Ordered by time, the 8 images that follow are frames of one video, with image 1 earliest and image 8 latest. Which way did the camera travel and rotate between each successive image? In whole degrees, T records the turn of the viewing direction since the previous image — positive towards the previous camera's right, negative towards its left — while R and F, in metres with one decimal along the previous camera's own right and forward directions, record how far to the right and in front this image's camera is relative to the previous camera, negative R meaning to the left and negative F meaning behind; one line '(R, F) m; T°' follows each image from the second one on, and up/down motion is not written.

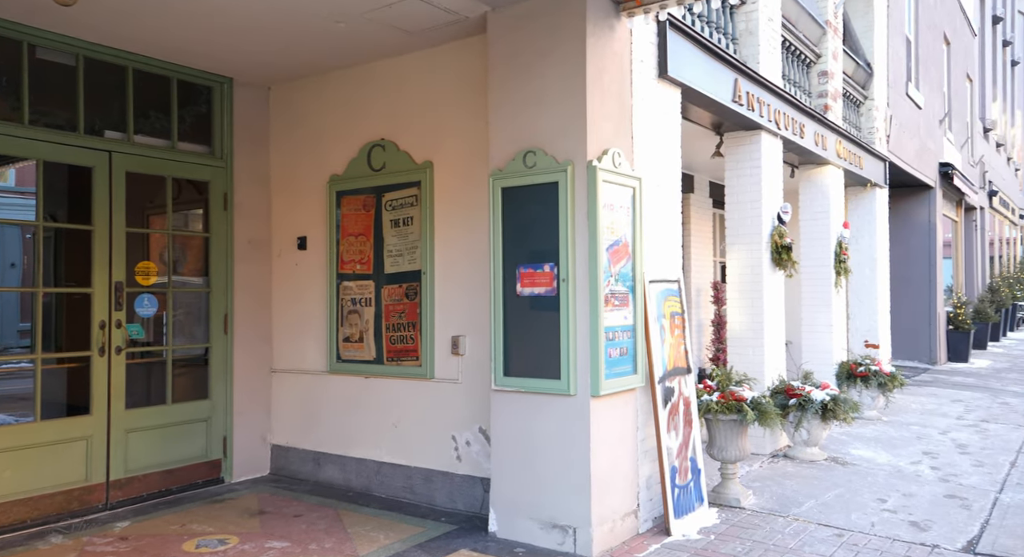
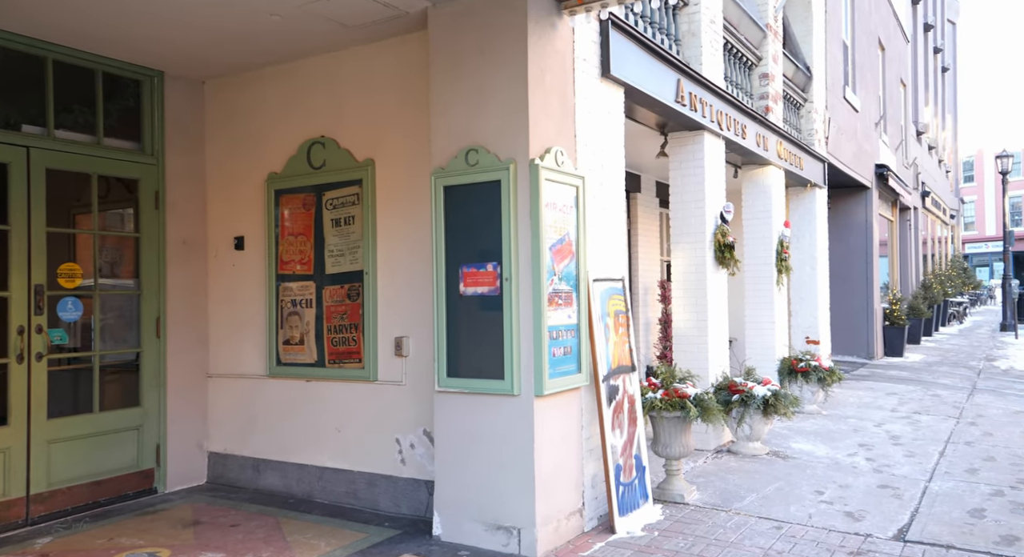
(+0.1, +0.1) m; +4°
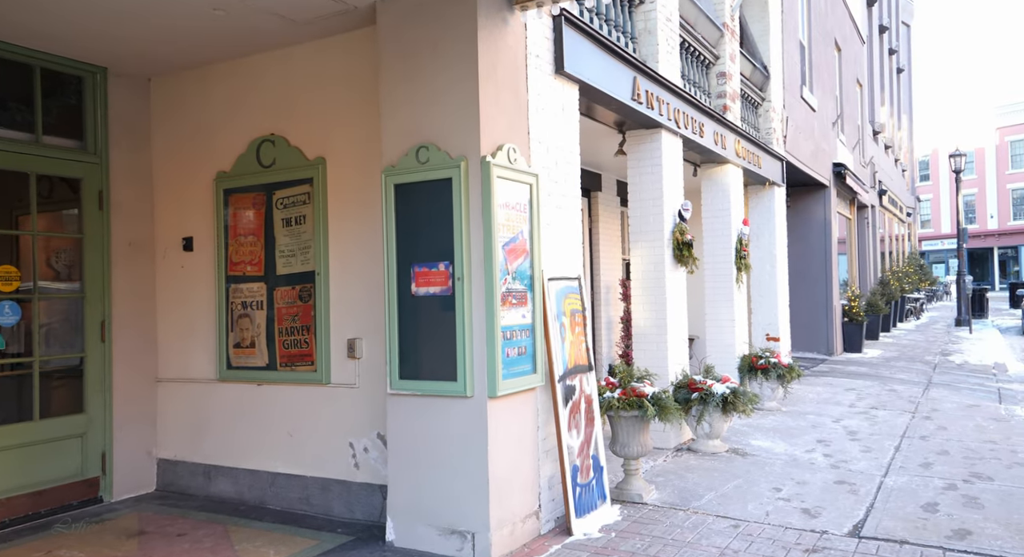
(+0.1, +0.1) m; +2°
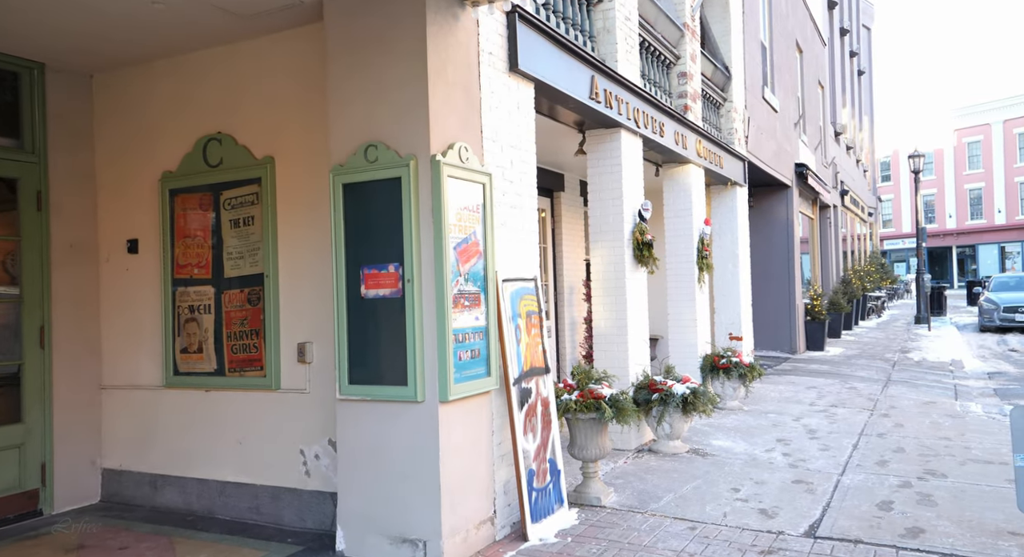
(+0.1, +0.1) m; +2°
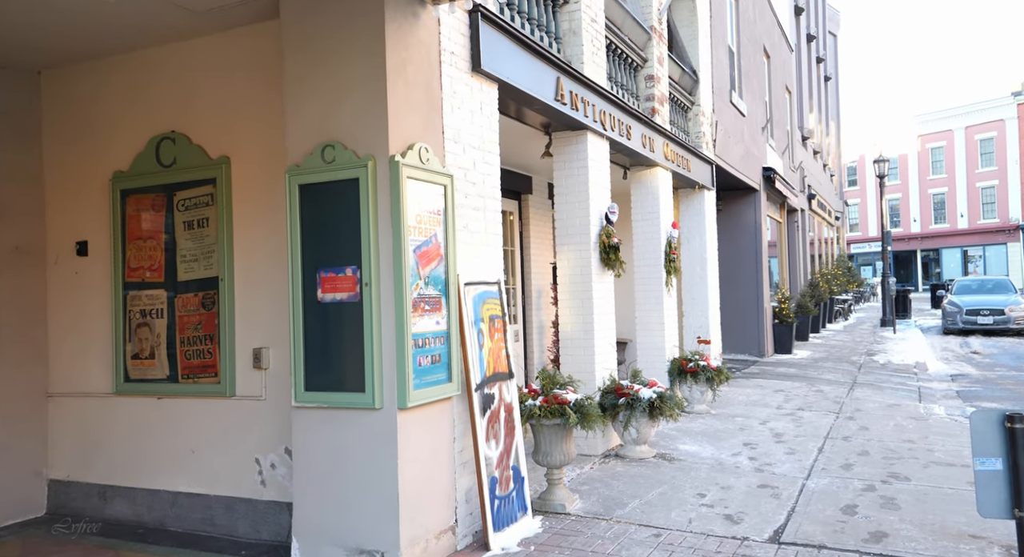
(+0.1, +0.1) m; +2°
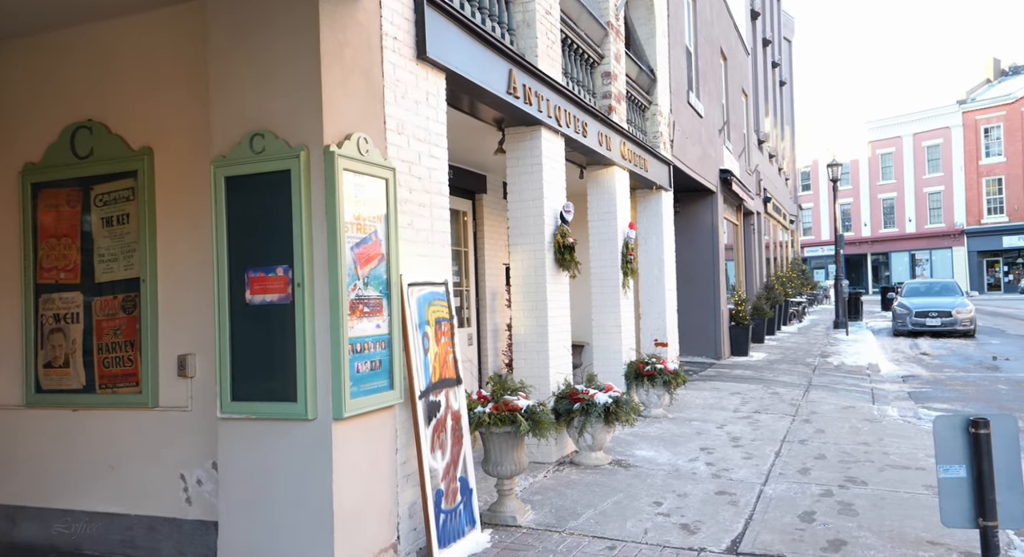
(+0.1, +0.3) m; +3°
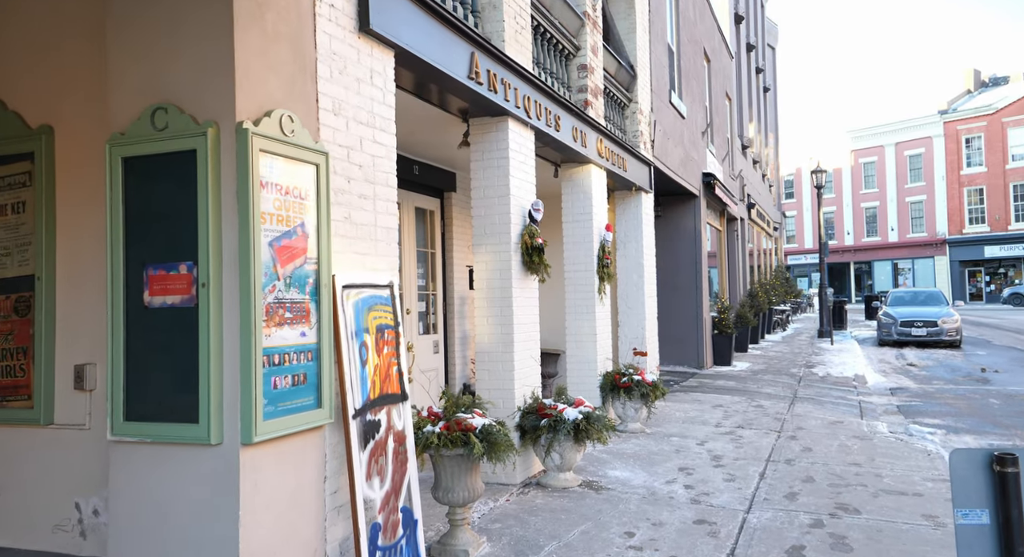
(+0.2, +0.6) m; +1°
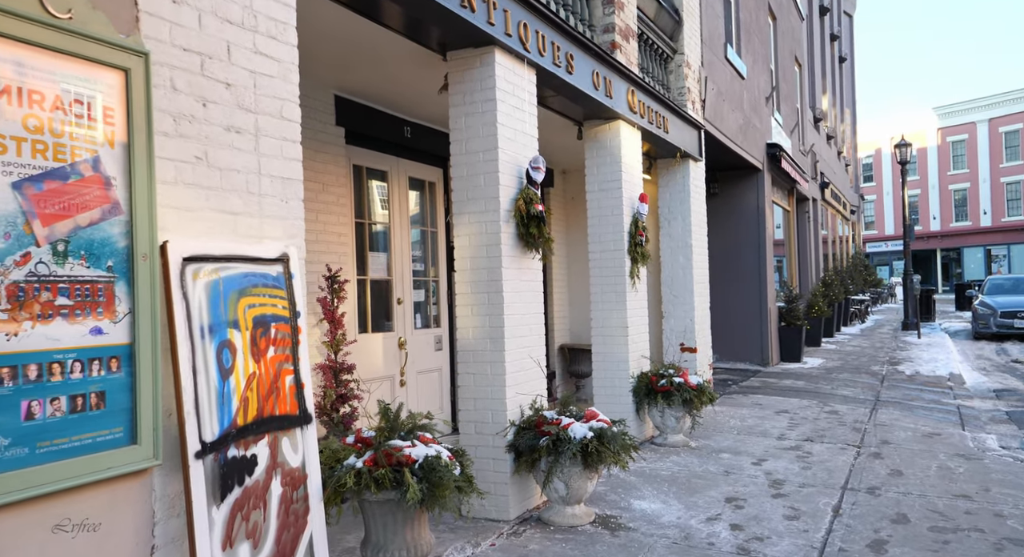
(+0.5, +1.4) m; -5°
